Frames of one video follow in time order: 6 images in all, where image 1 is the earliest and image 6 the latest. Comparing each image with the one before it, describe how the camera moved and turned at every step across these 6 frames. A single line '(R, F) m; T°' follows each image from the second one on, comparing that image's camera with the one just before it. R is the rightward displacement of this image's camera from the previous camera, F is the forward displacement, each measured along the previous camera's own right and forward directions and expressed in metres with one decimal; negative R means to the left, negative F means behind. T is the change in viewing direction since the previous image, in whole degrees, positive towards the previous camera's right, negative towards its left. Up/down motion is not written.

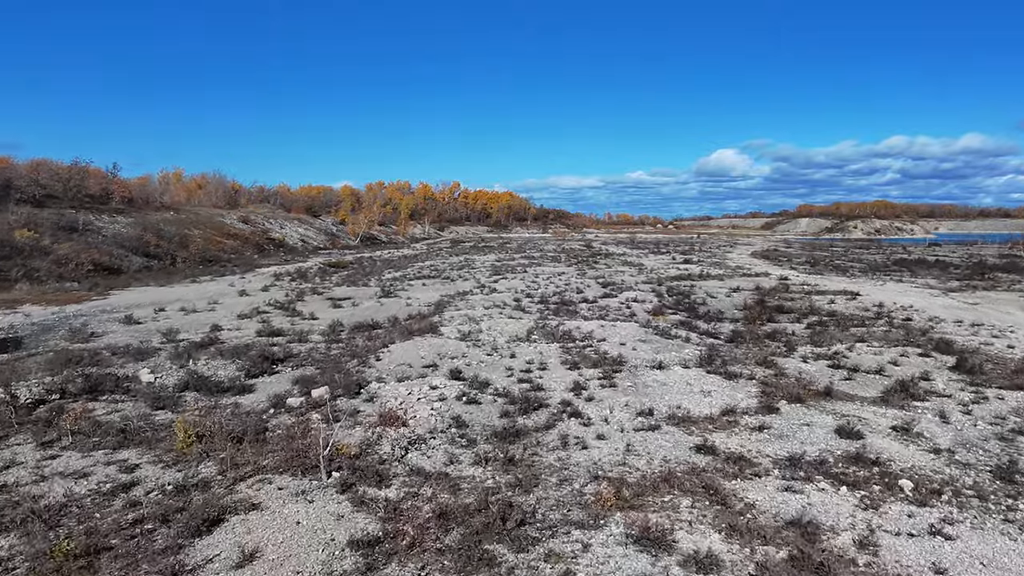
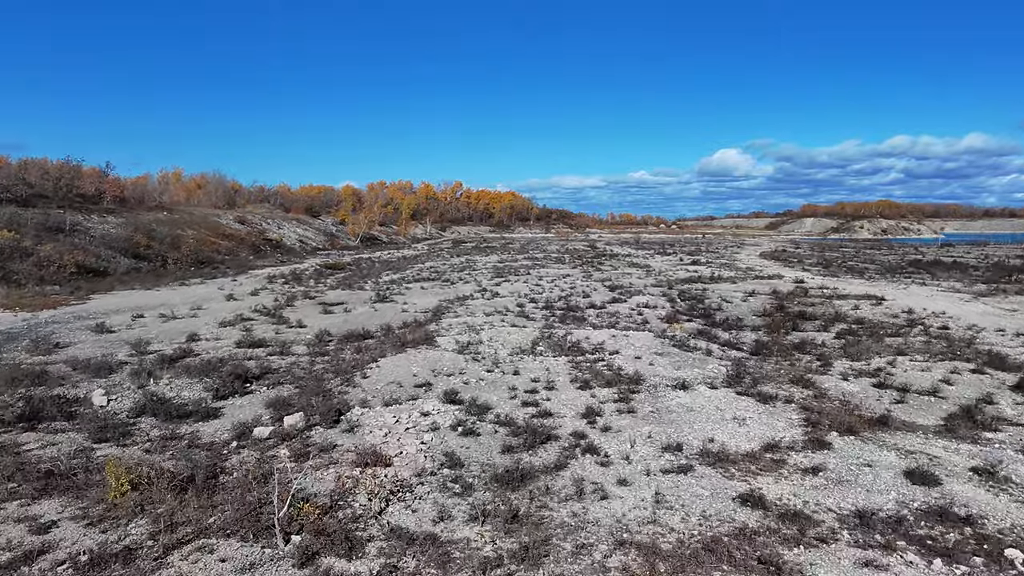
(0.0, +1.7) m; 0°
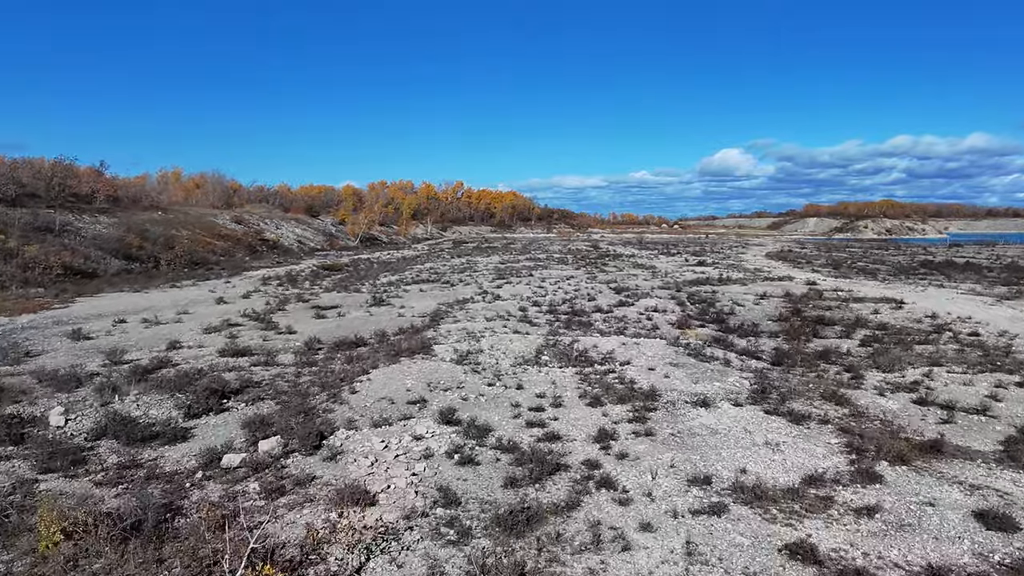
(0.0, +1.2) m; 0°
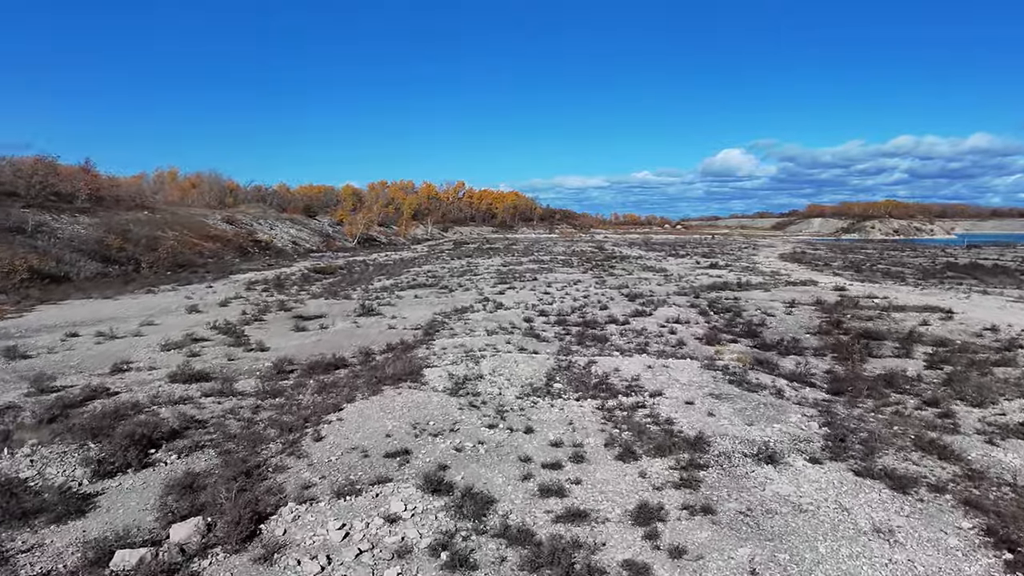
(-0.1, +2.7) m; 0°
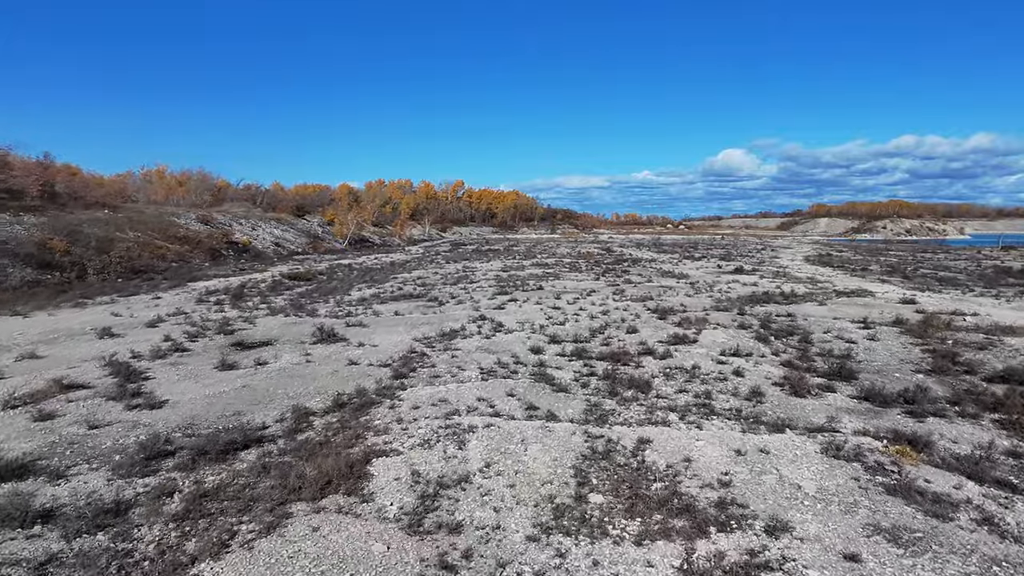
(-0.1, +5.5) m; 0°
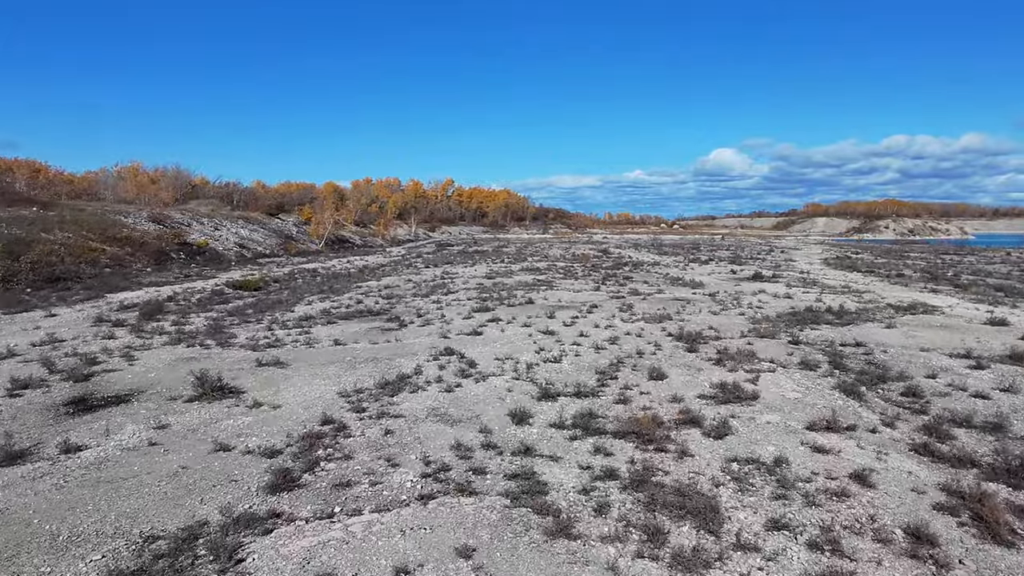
(+0.3, +5.9) m; +1°
